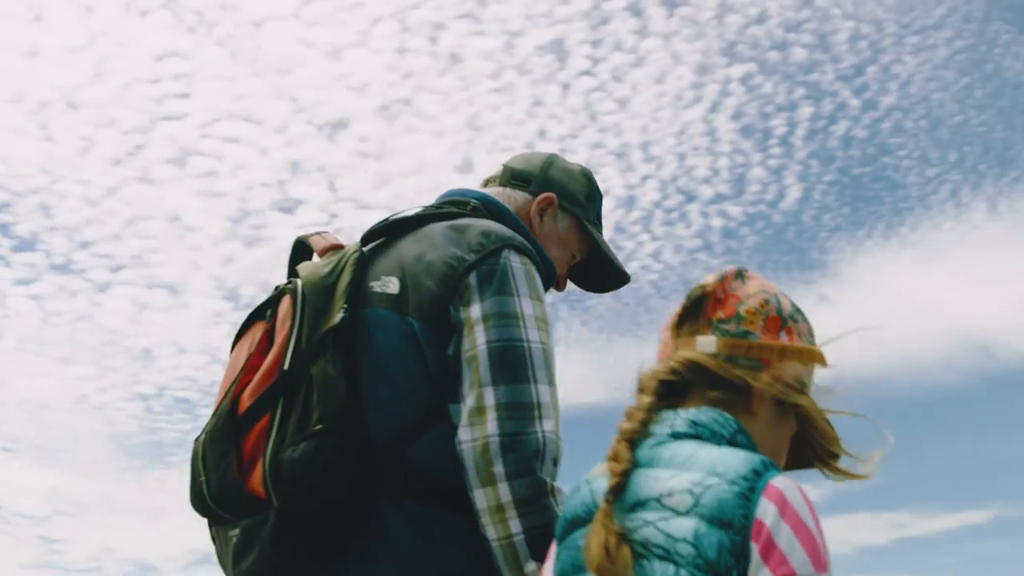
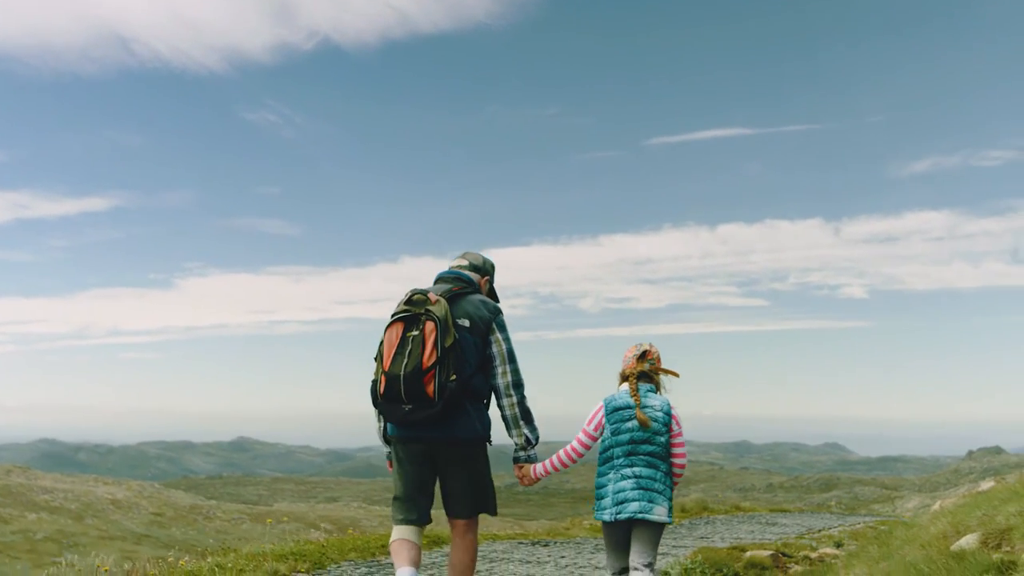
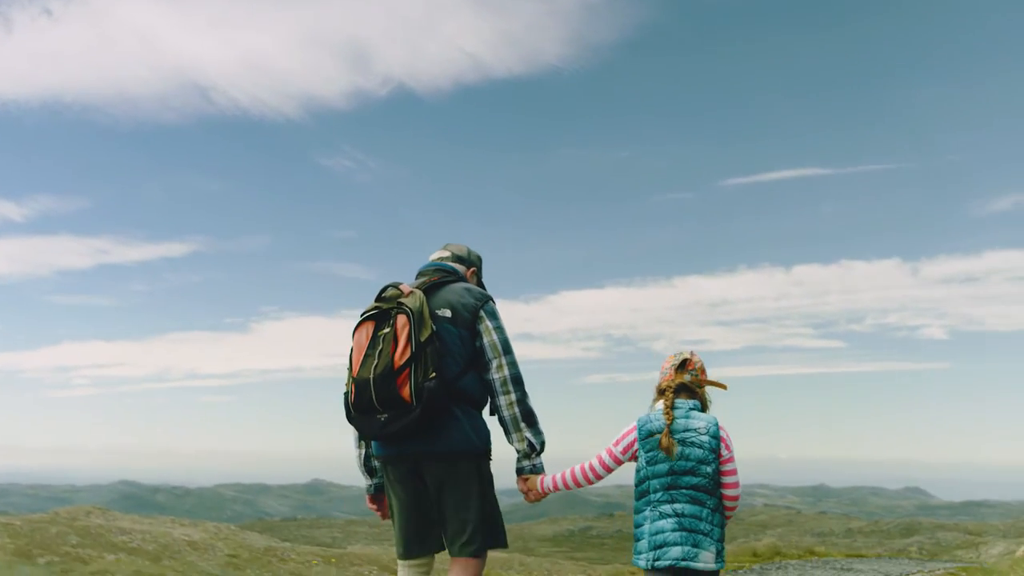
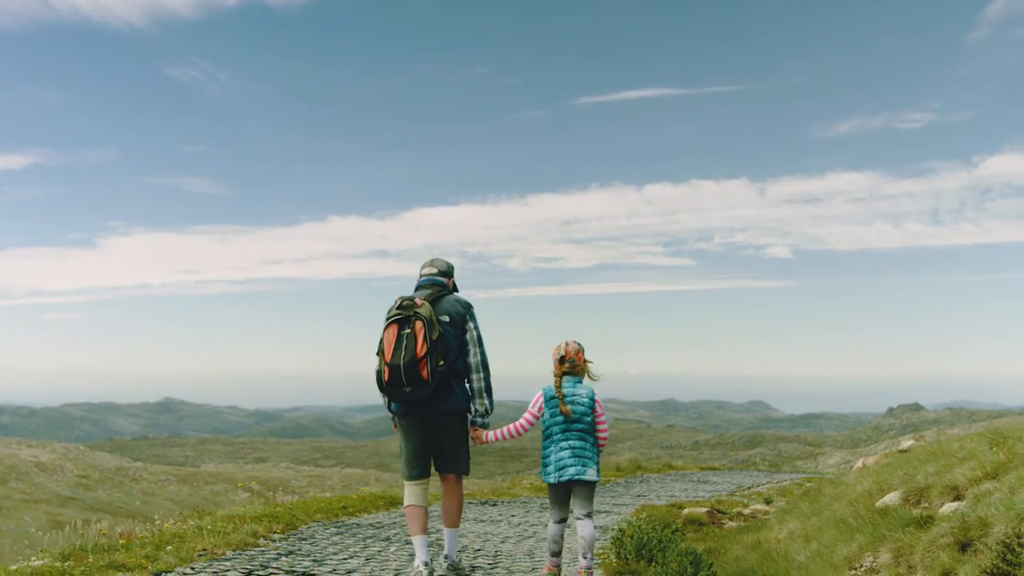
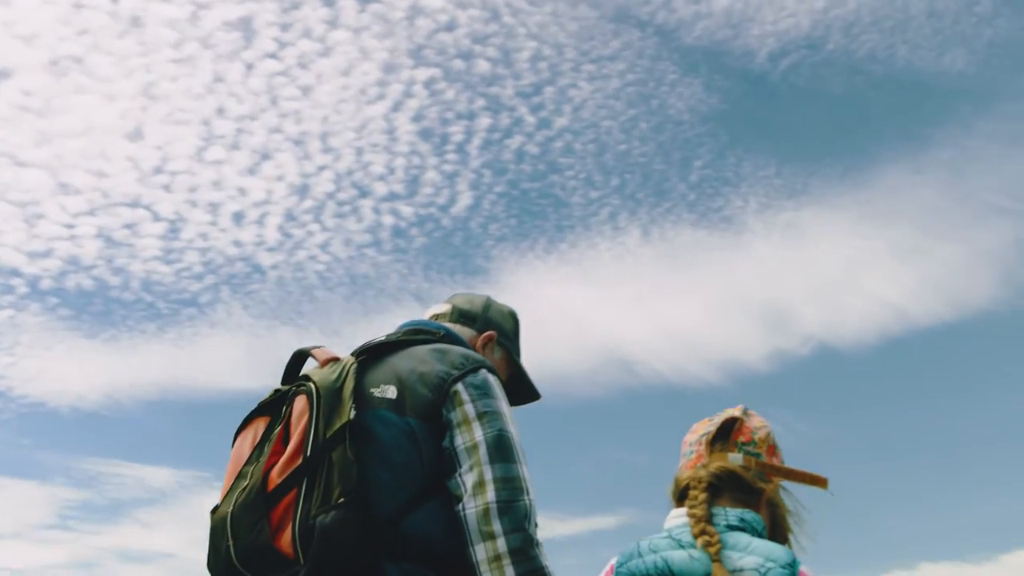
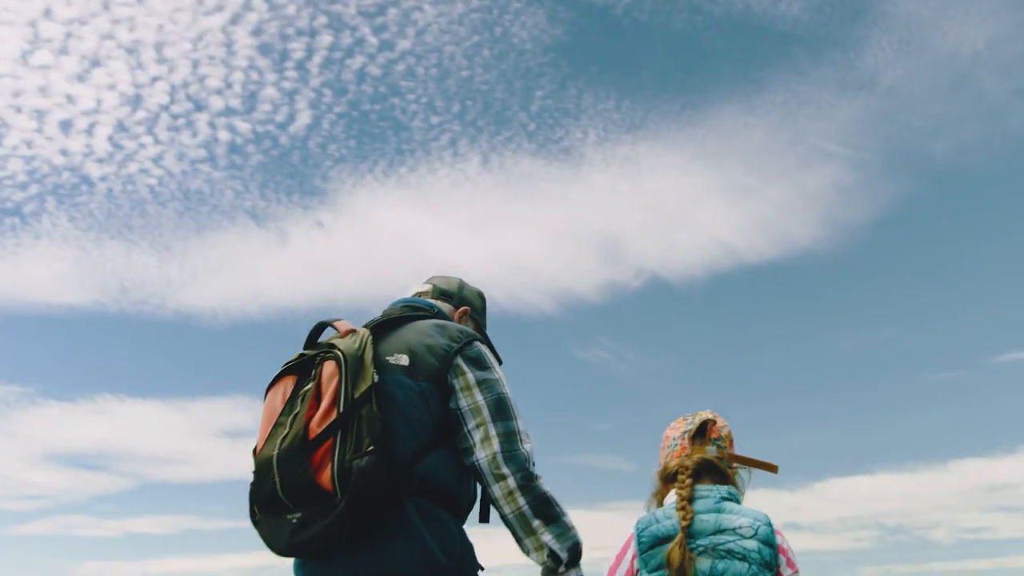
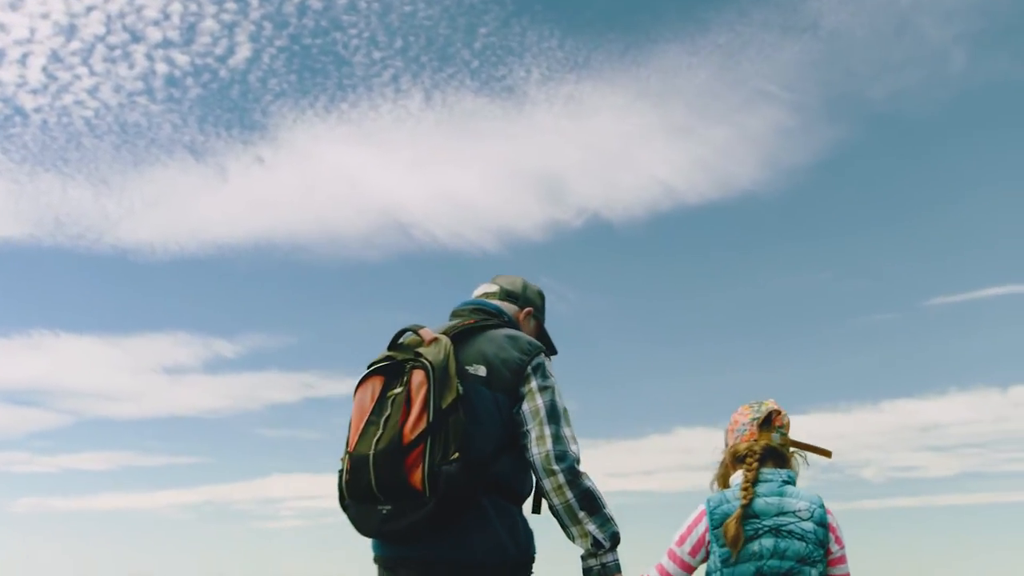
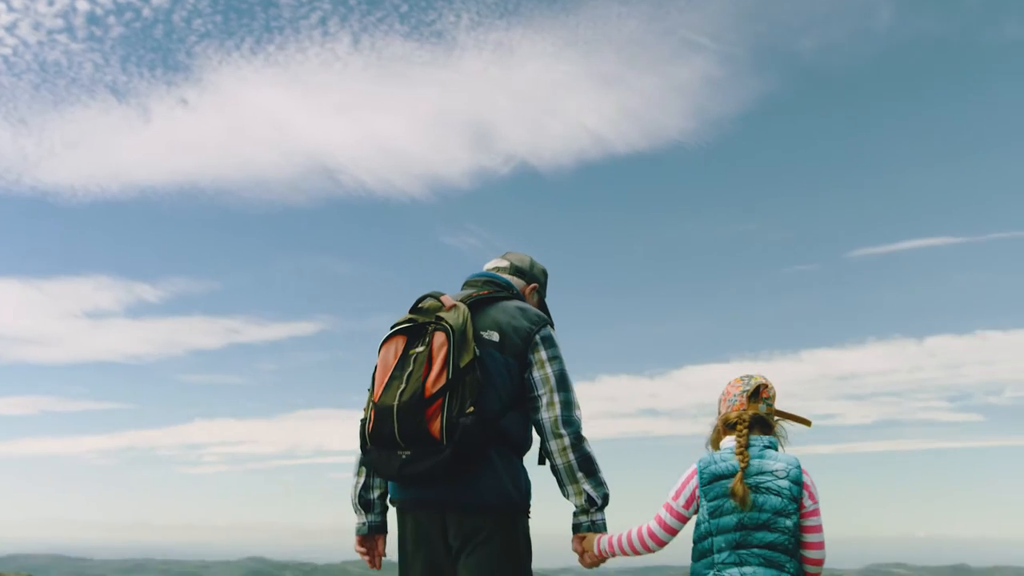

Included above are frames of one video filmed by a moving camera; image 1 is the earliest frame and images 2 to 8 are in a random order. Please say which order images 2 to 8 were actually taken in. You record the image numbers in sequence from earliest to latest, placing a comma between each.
5, 6, 7, 8, 3, 2, 4
